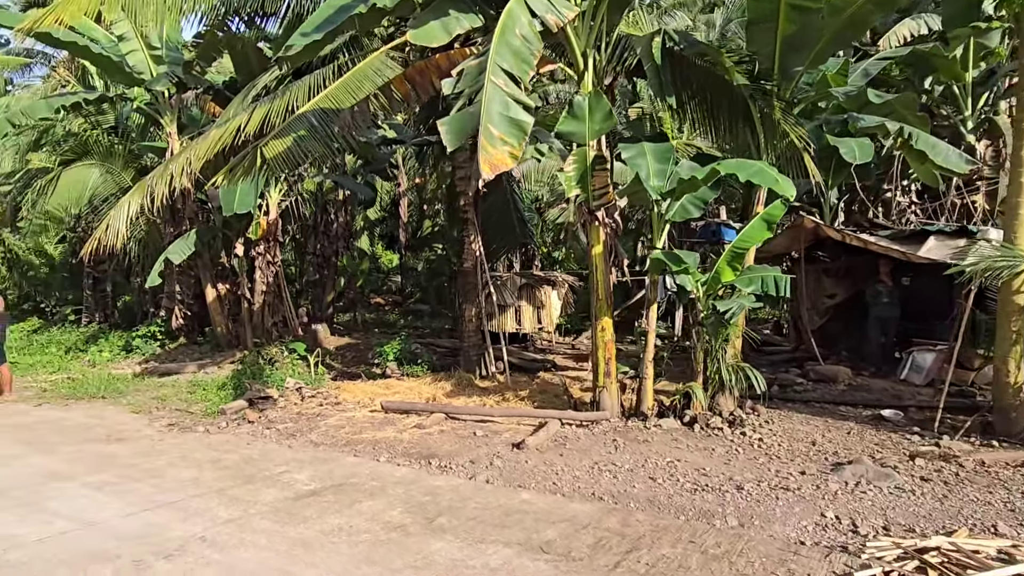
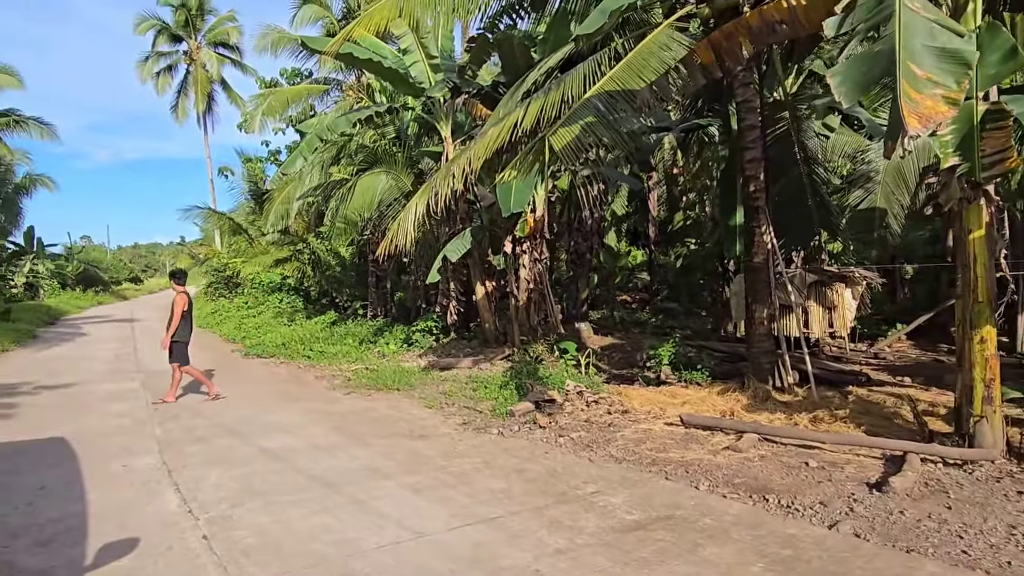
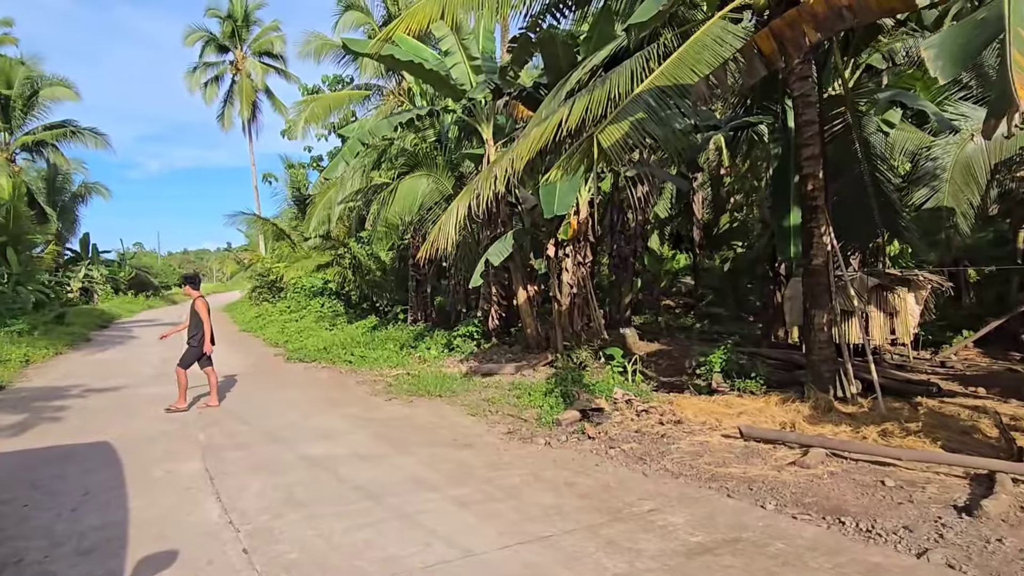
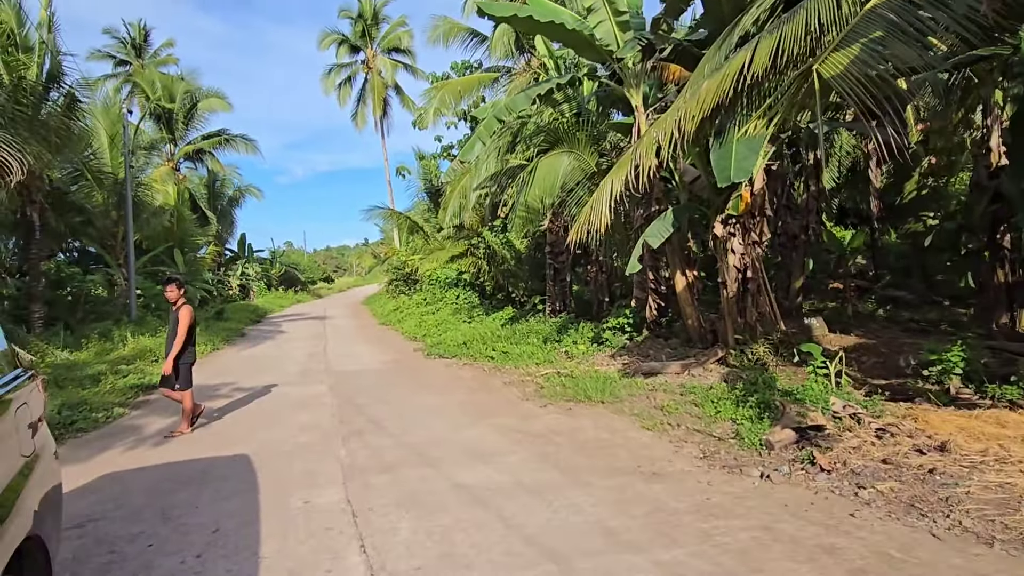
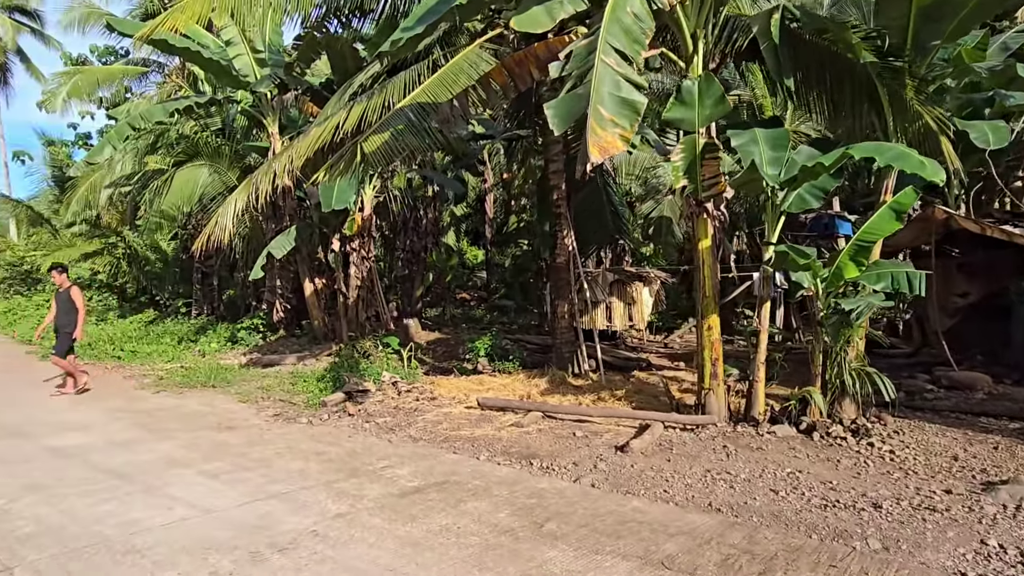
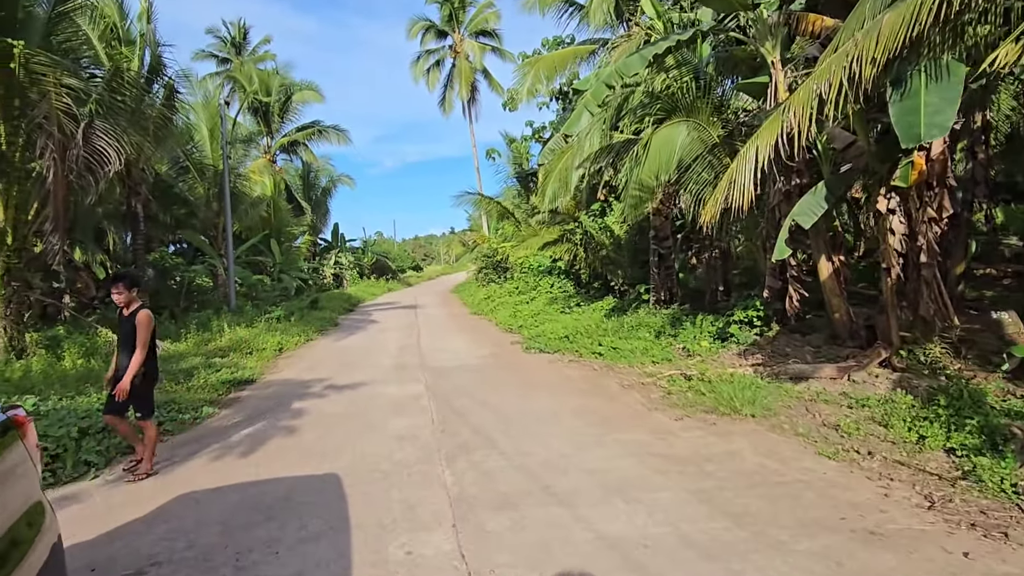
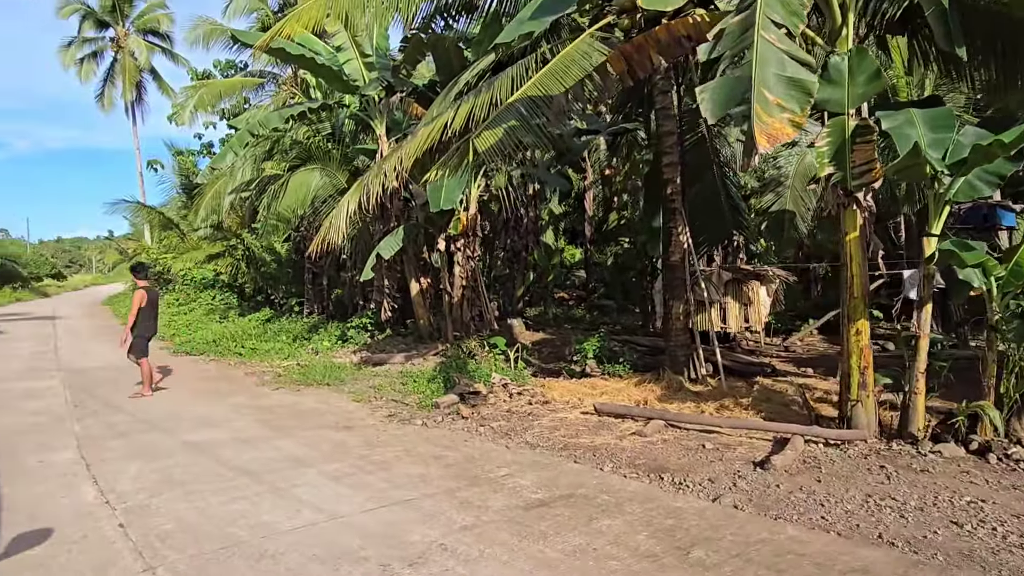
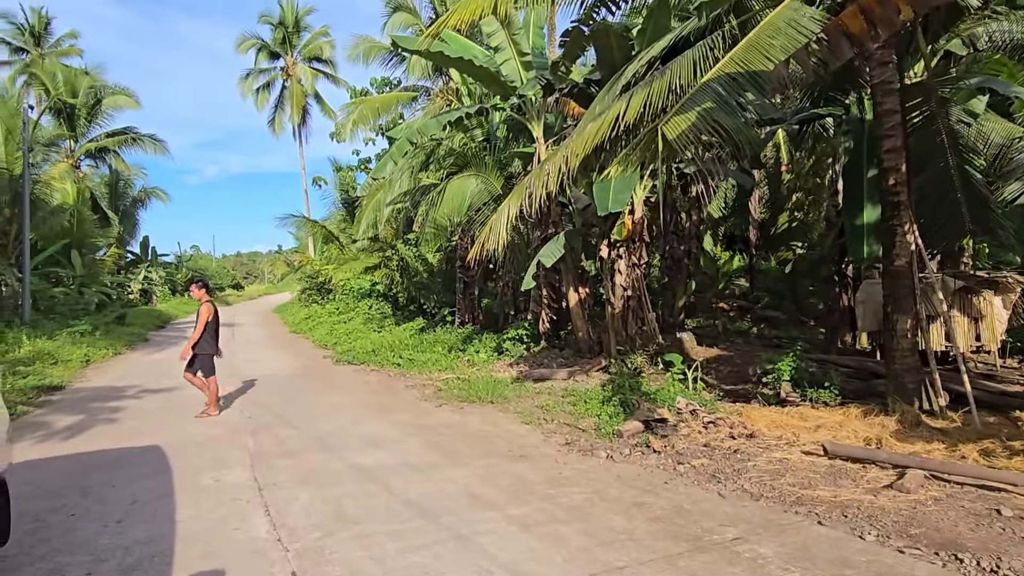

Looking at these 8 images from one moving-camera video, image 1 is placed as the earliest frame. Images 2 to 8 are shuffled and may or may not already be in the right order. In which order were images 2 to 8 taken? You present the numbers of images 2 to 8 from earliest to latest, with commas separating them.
5, 7, 2, 3, 8, 4, 6
